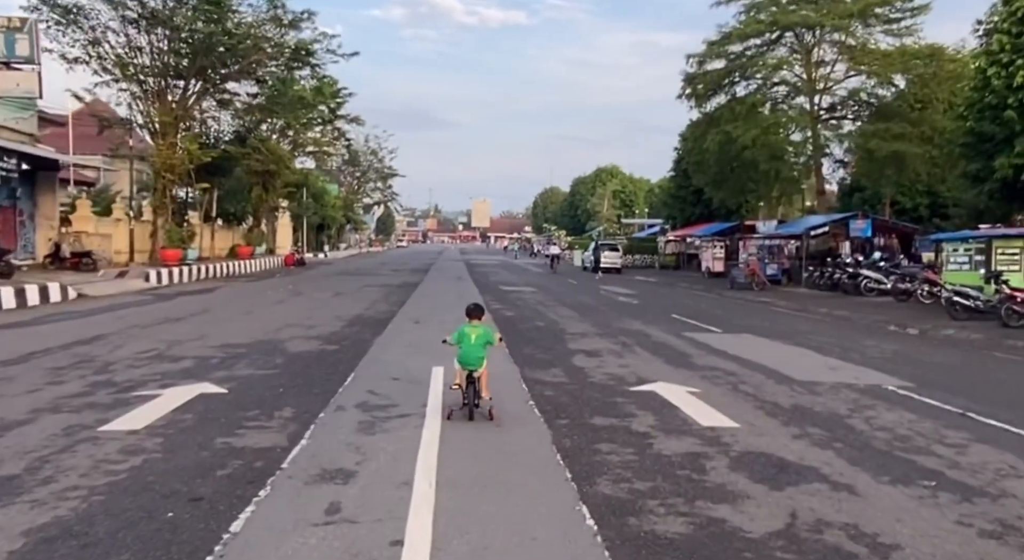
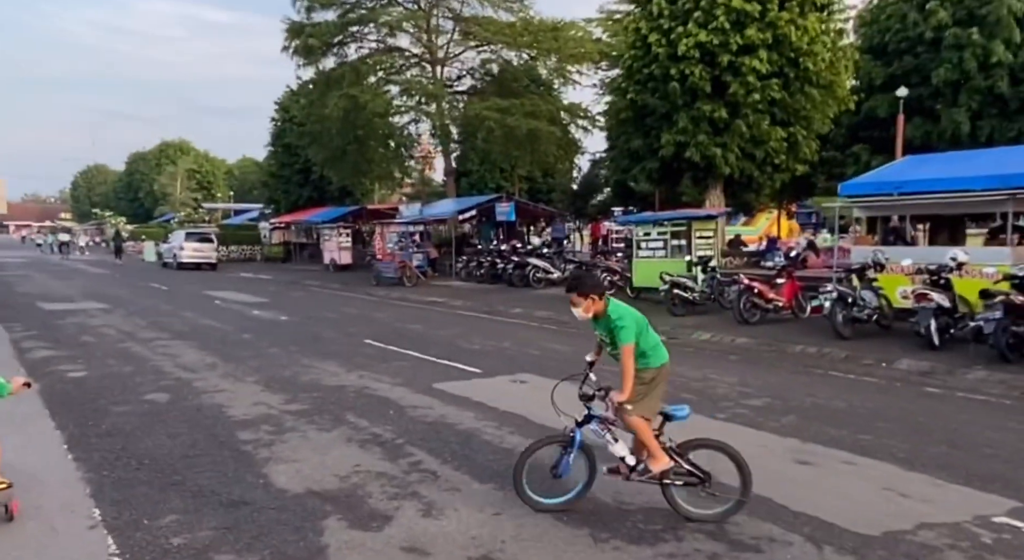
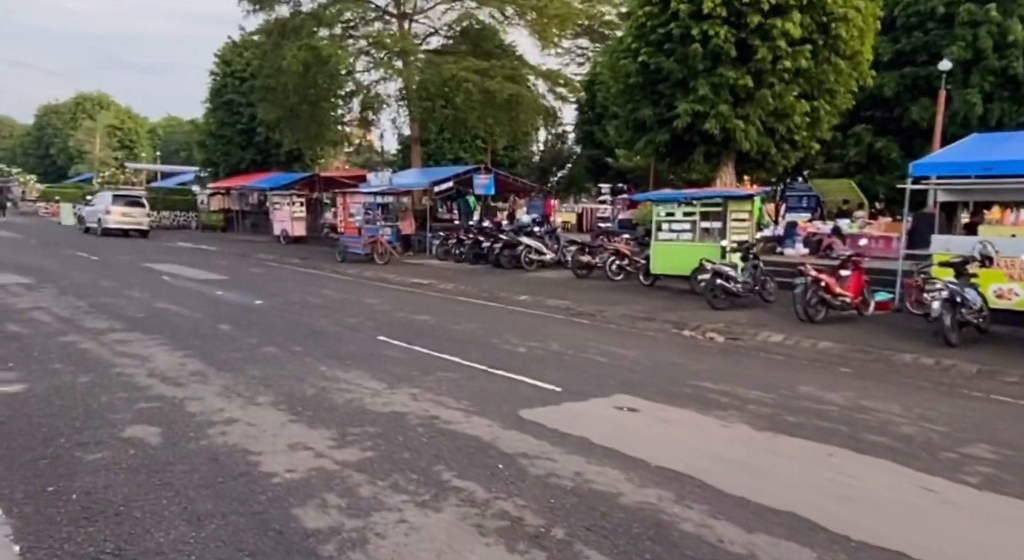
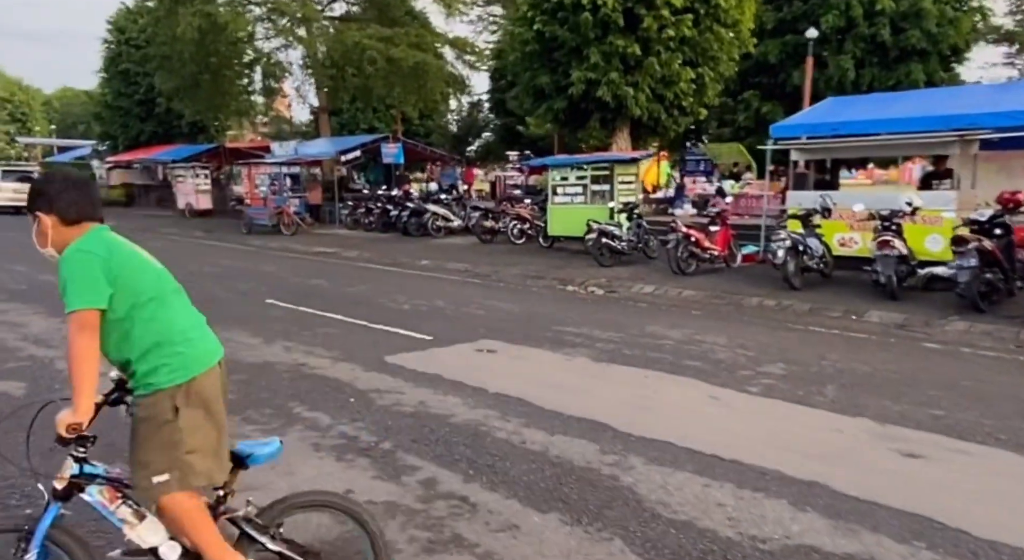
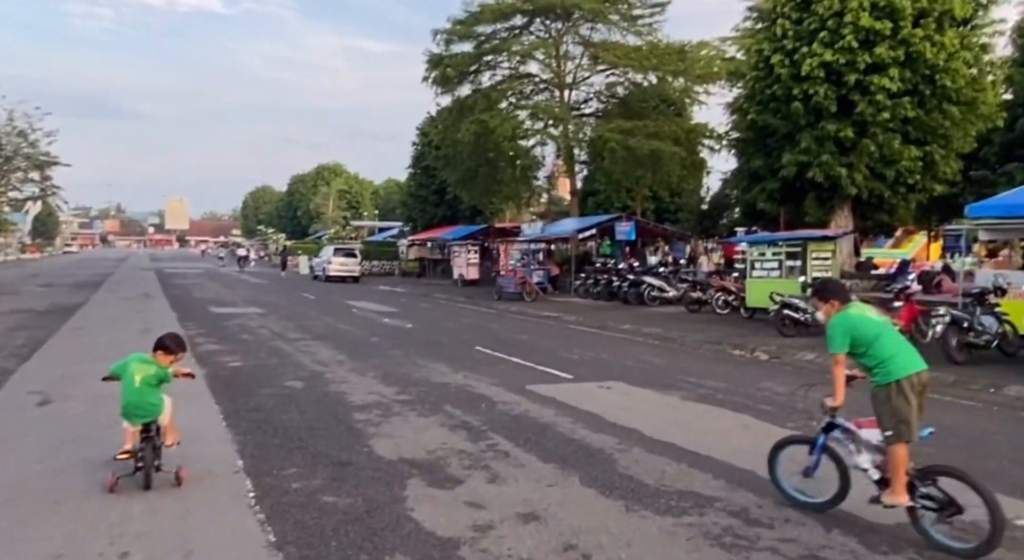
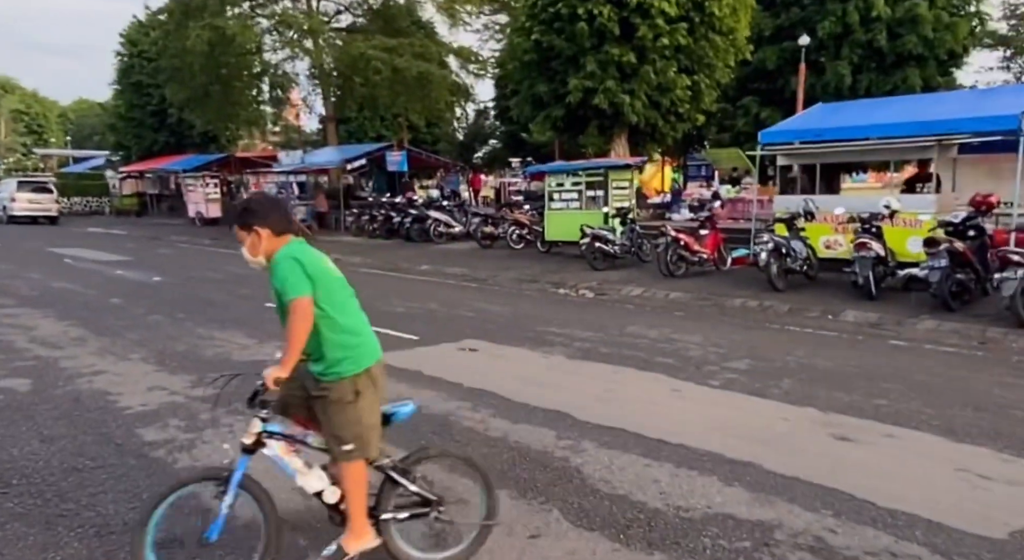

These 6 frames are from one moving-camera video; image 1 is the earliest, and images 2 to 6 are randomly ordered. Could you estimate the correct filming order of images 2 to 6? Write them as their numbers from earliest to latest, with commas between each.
5, 2, 6, 4, 3
